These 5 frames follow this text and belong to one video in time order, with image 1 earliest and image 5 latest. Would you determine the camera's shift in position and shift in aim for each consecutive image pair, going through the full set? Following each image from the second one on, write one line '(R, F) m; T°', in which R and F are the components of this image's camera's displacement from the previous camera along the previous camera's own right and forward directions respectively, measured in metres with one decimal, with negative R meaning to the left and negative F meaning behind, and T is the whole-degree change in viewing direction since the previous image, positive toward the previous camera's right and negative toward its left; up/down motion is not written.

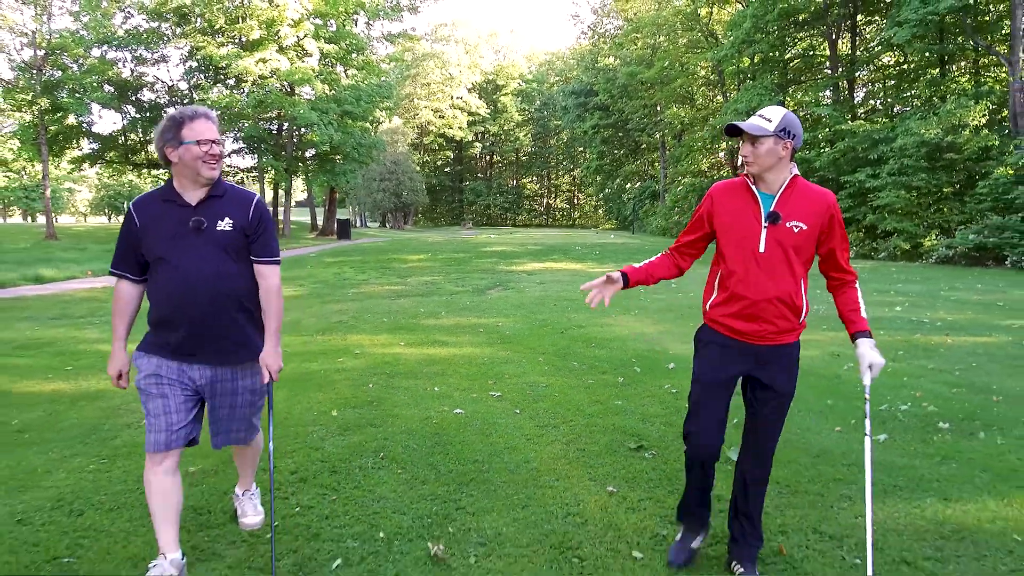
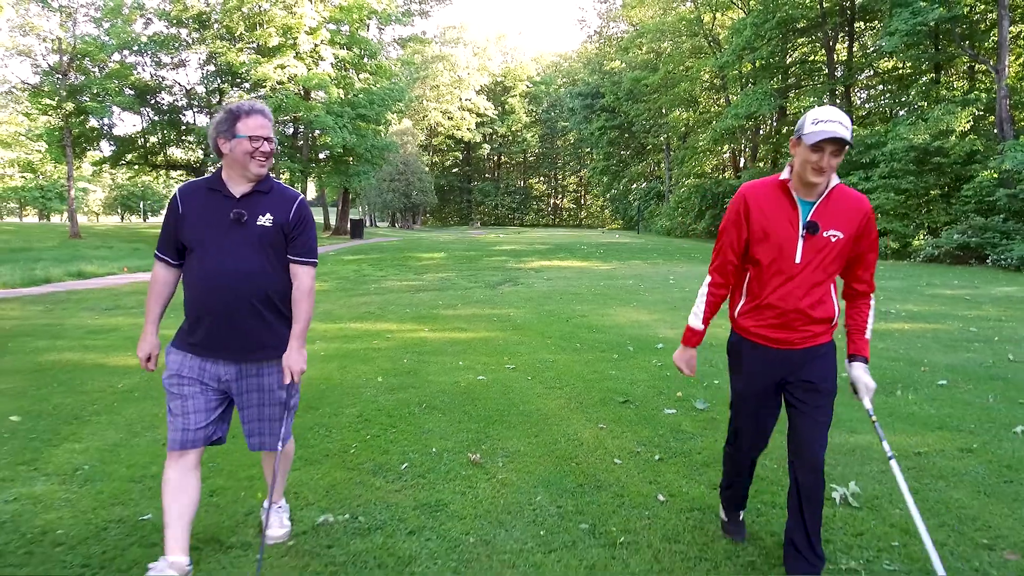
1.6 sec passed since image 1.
(0.0, -1.0) m; -1°
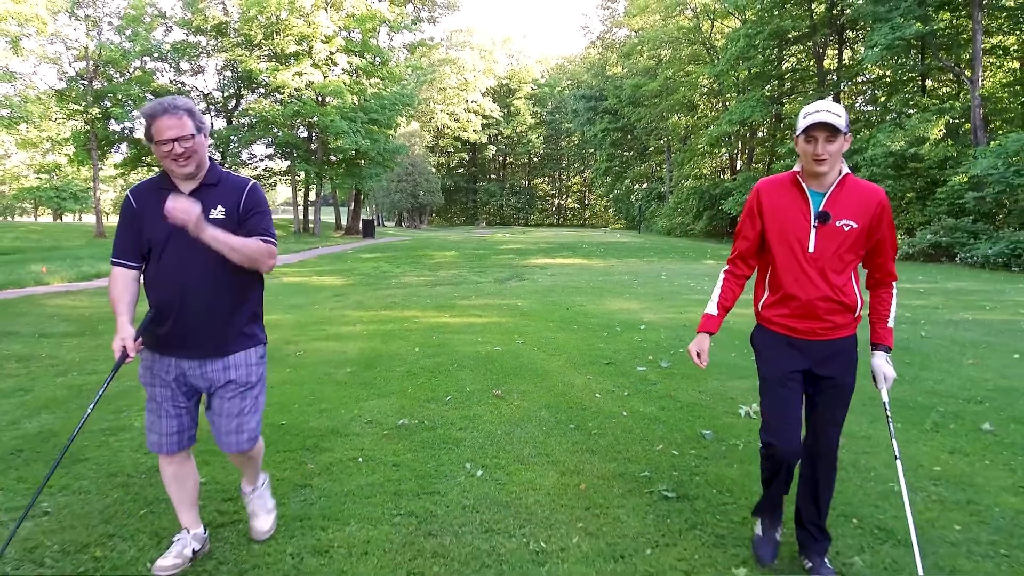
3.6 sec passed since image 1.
(0.0, -1.5) m; 0°
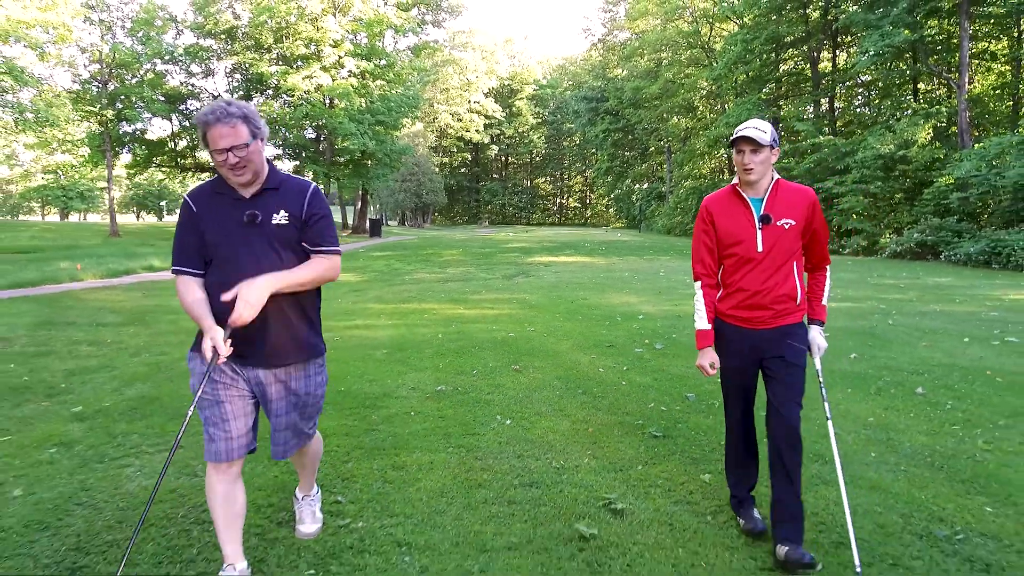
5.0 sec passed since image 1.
(-0.1, -0.9) m; 0°
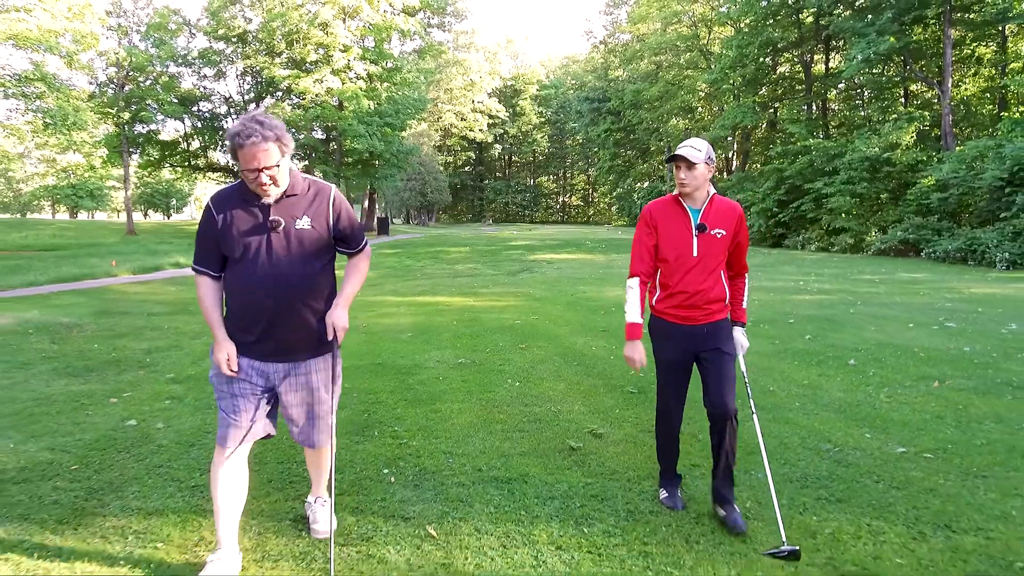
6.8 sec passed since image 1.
(0.0, -1.1) m; 0°
